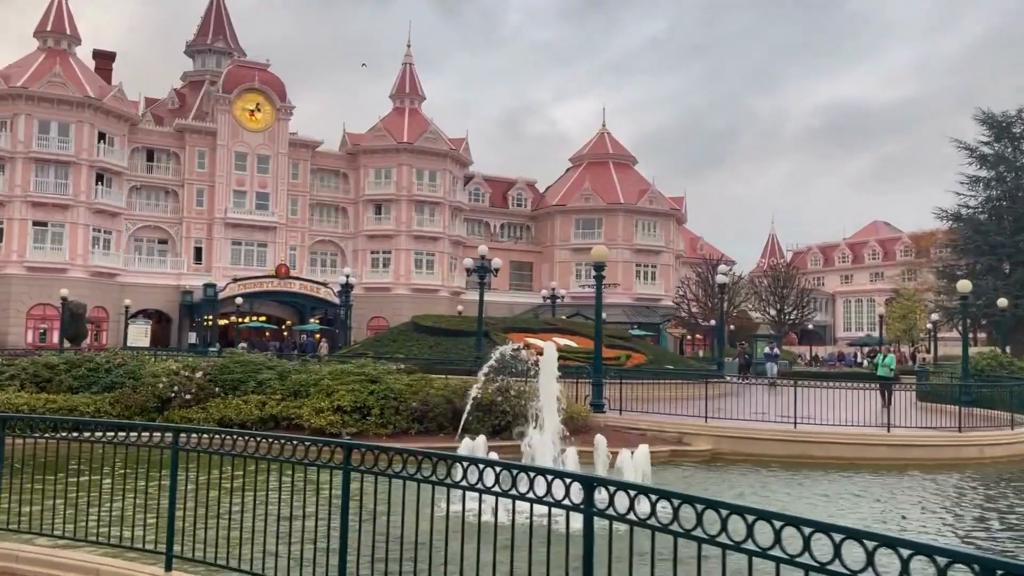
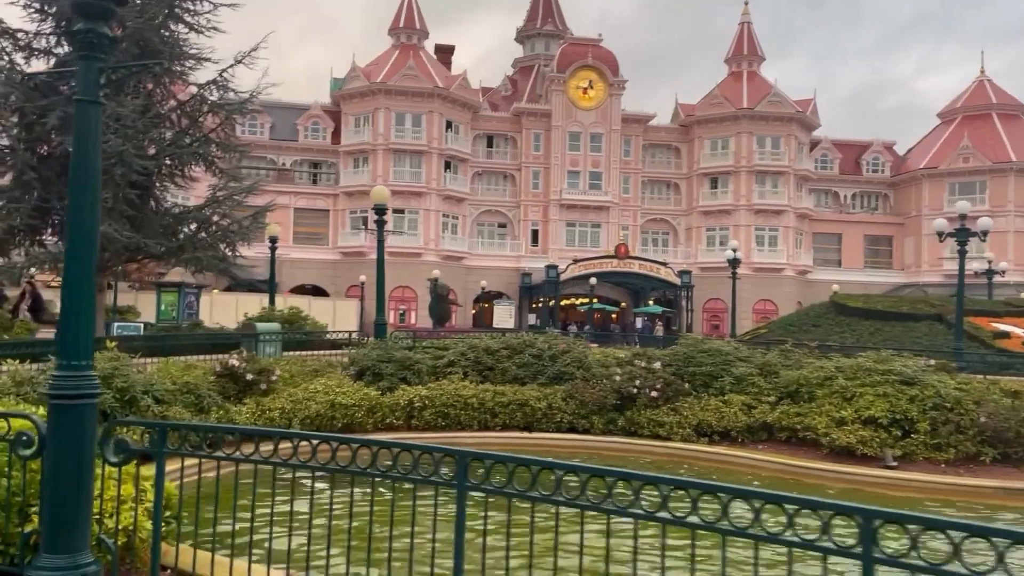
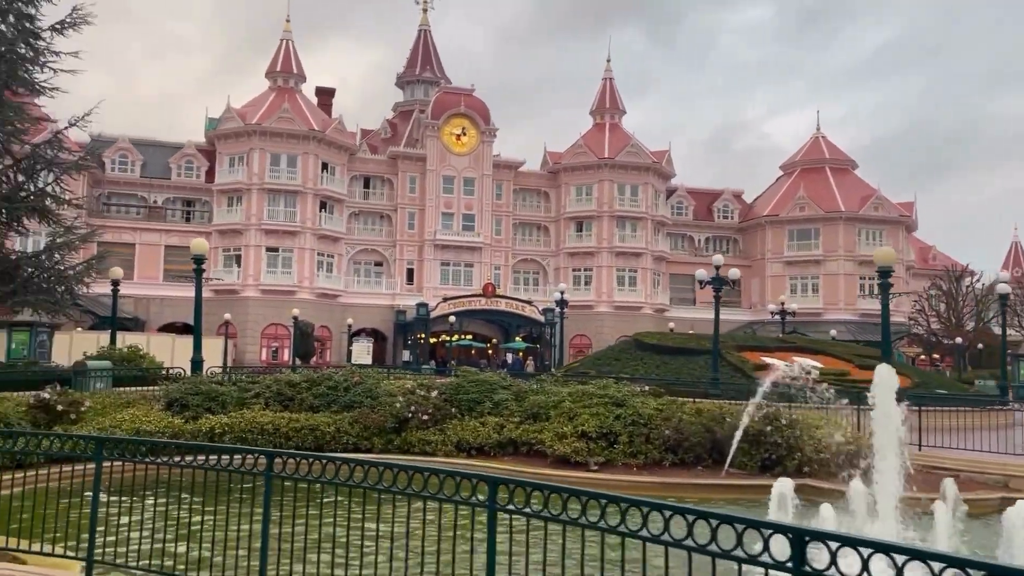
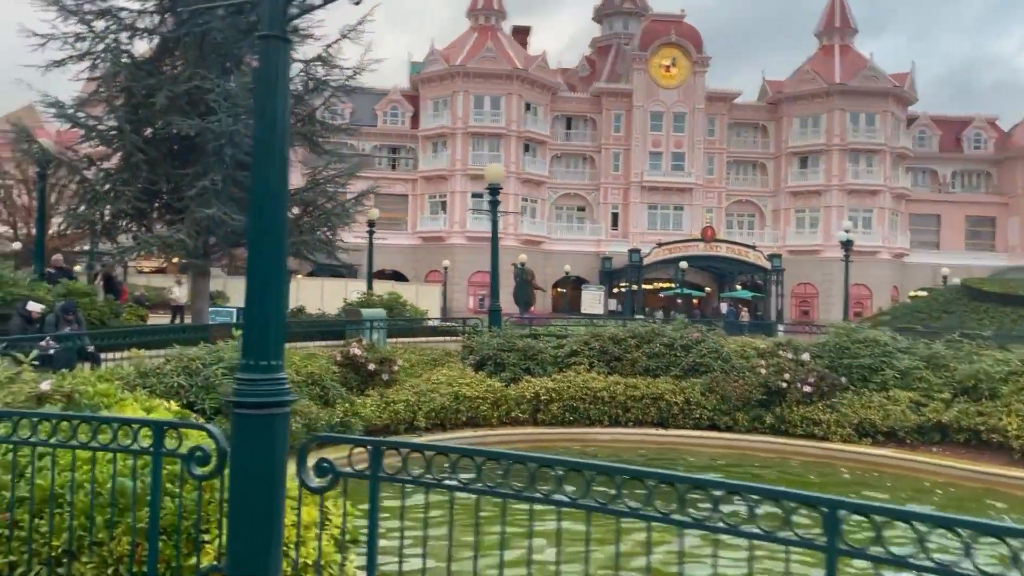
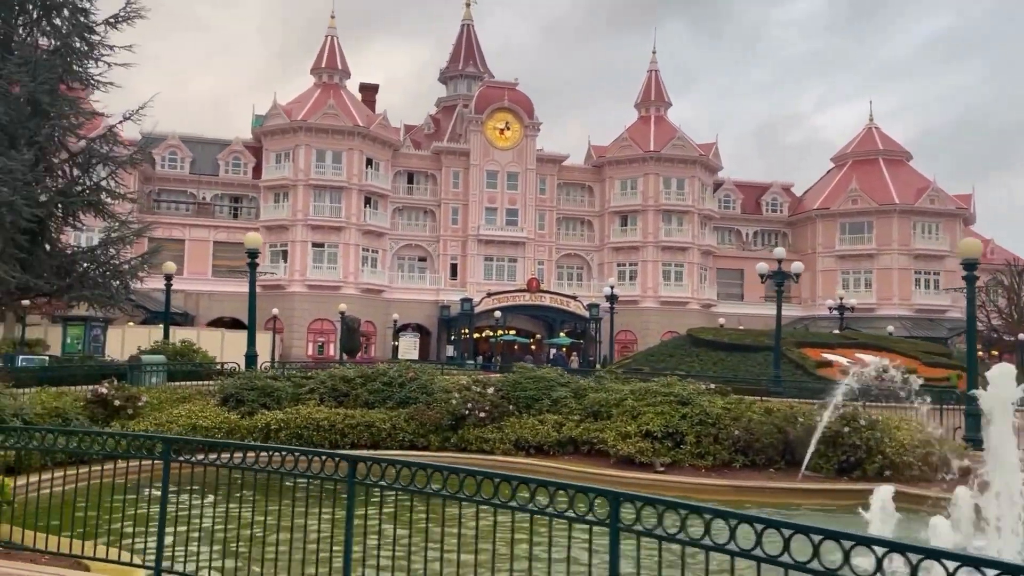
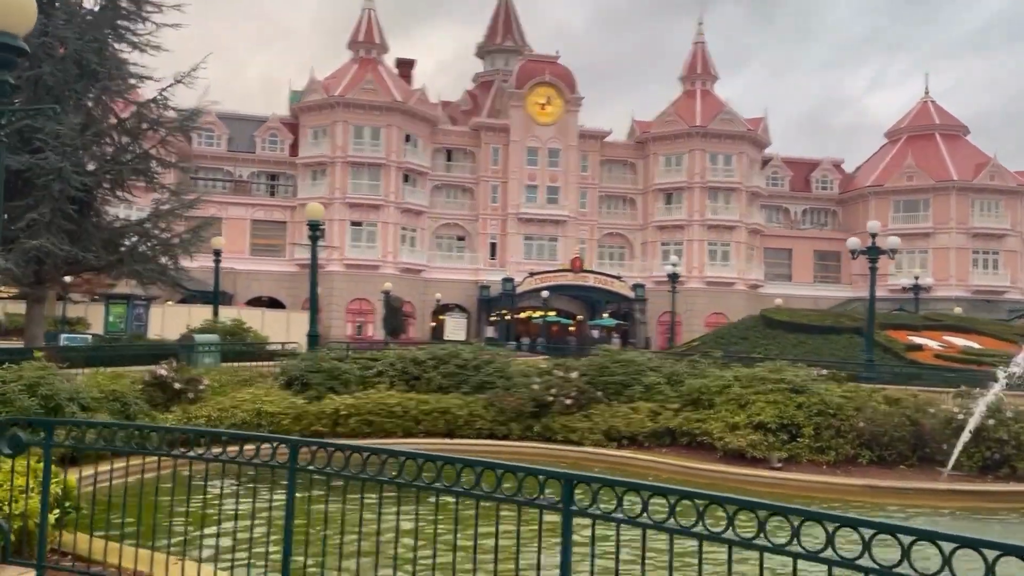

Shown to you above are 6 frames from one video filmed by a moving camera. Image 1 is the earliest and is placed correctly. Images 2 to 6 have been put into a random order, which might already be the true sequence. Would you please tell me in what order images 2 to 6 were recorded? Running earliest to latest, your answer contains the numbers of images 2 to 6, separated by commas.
3, 5, 6, 2, 4
